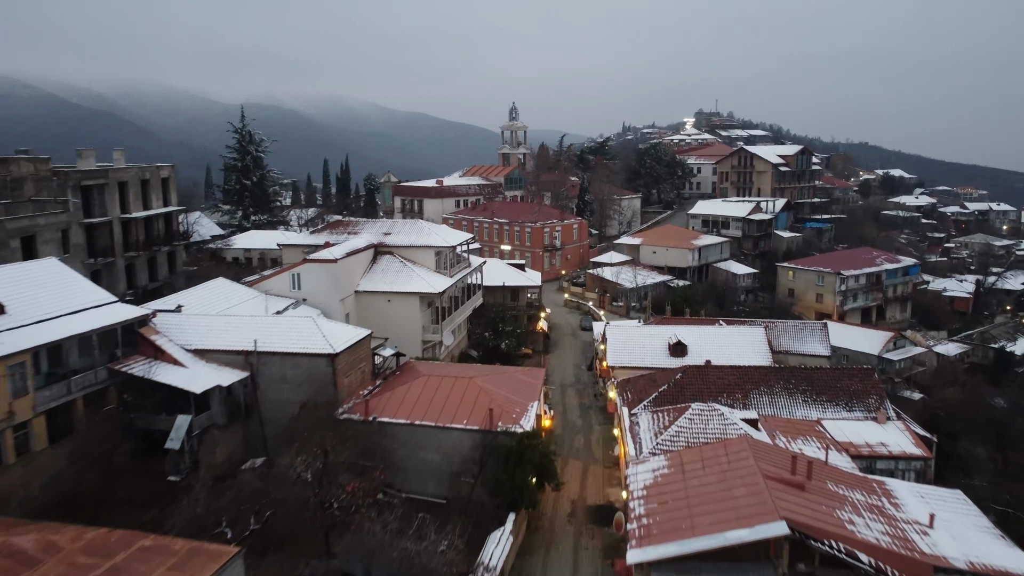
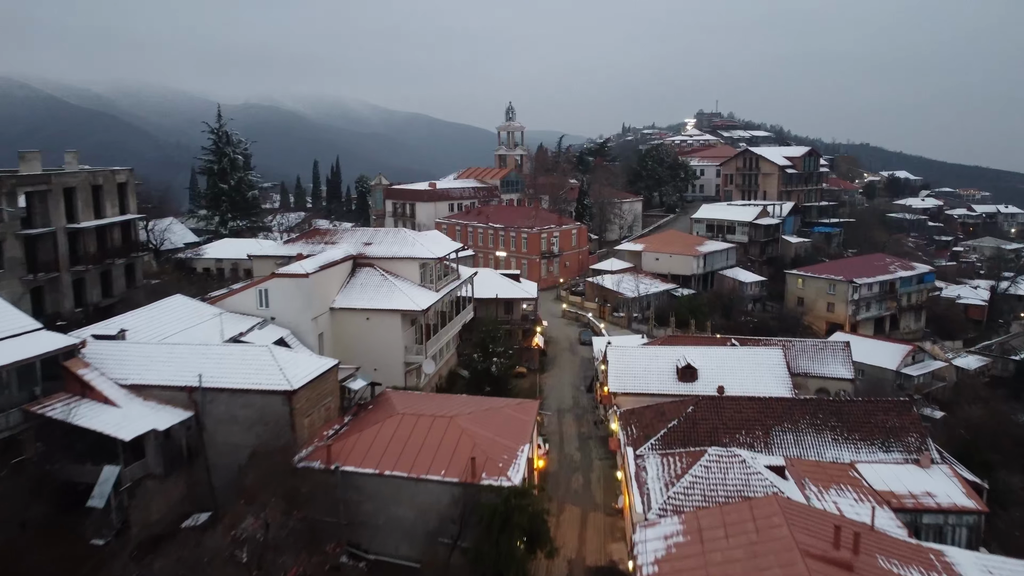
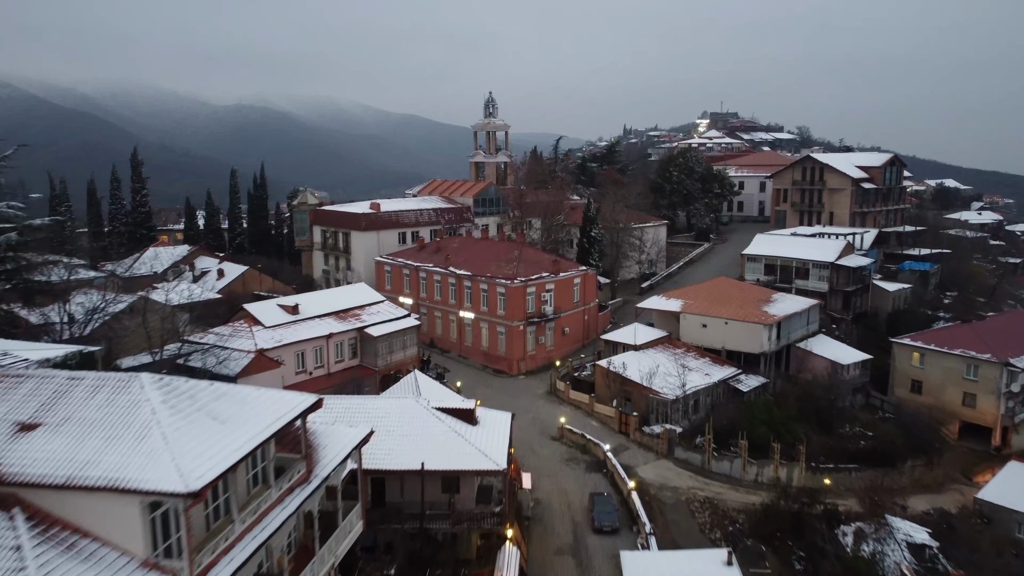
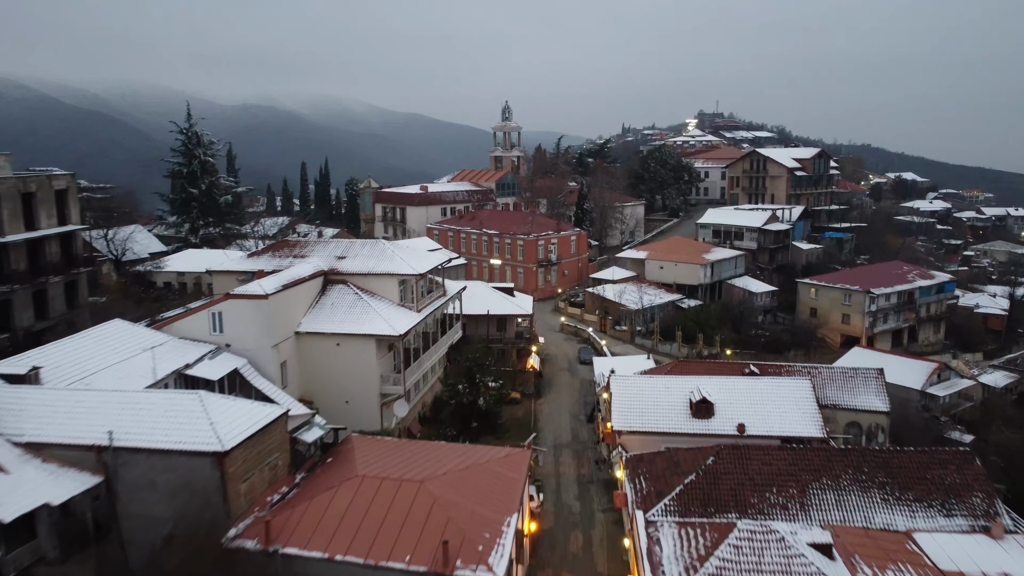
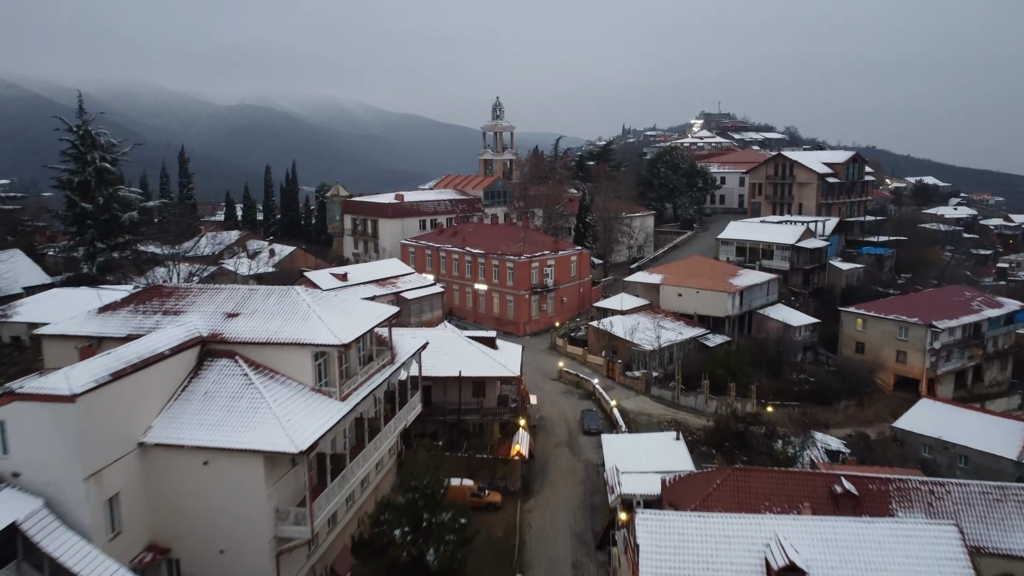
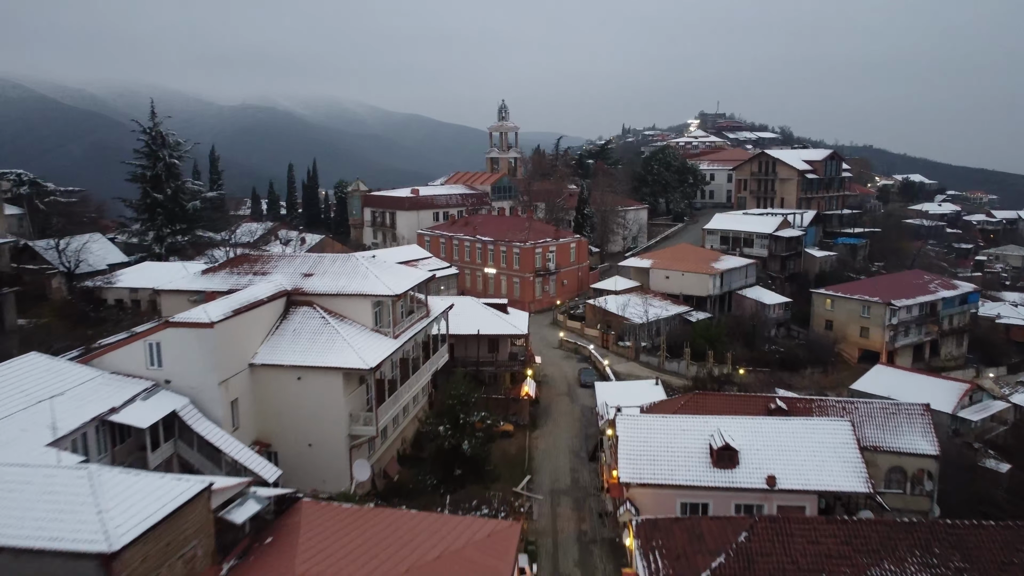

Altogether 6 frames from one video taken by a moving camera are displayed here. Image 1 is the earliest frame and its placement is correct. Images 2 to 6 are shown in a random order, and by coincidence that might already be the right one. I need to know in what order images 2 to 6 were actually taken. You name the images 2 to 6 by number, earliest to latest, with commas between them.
2, 4, 6, 5, 3
